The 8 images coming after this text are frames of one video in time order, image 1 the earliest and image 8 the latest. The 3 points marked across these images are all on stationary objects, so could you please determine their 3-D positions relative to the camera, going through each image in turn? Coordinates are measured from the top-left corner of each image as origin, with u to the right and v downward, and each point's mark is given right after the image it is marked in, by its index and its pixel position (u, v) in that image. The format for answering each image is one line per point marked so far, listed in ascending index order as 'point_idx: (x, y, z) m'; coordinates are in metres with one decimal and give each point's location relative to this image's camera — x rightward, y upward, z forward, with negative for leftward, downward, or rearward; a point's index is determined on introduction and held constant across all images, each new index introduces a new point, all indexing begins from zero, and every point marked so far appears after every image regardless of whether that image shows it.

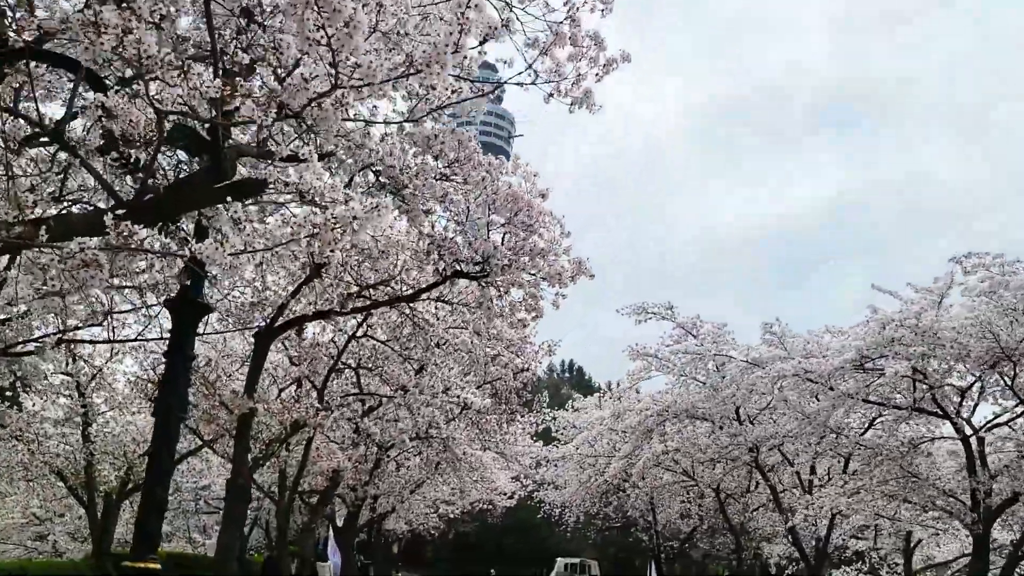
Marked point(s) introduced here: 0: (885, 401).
0: (+5.4, -1.7, +13.7) m
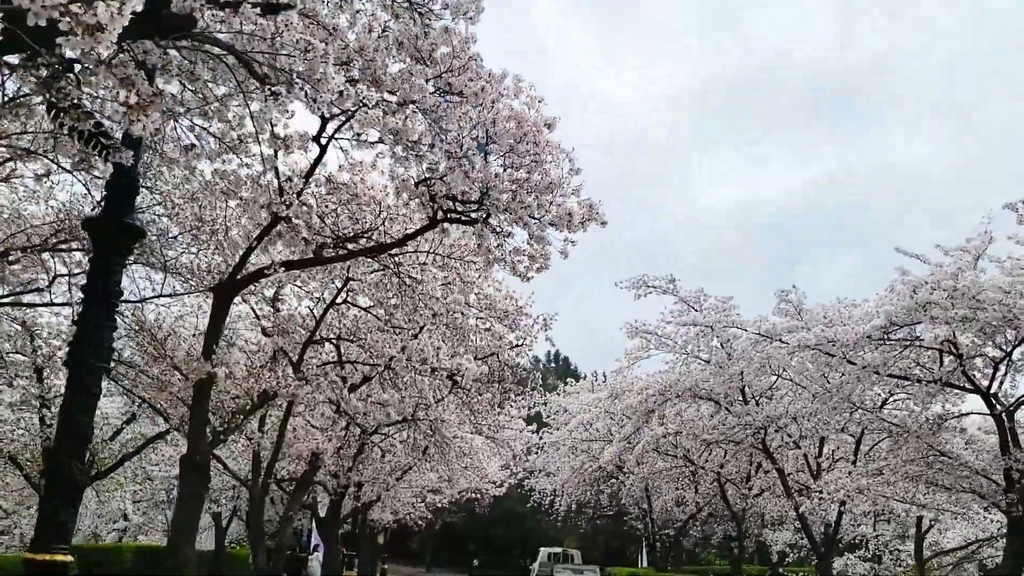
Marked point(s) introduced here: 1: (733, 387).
0: (+5.4, -1.2, +12.7) m
1: (+4.1, -1.8, +17.3) m
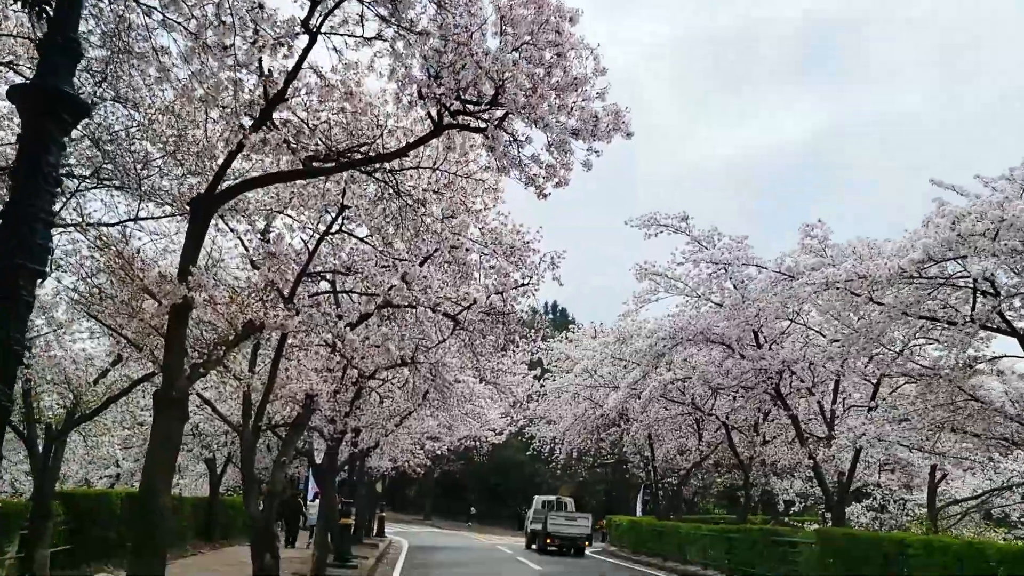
0: (+5.5, -0.3, +11.9) m
1: (+4.2, -0.7, +16.5) m
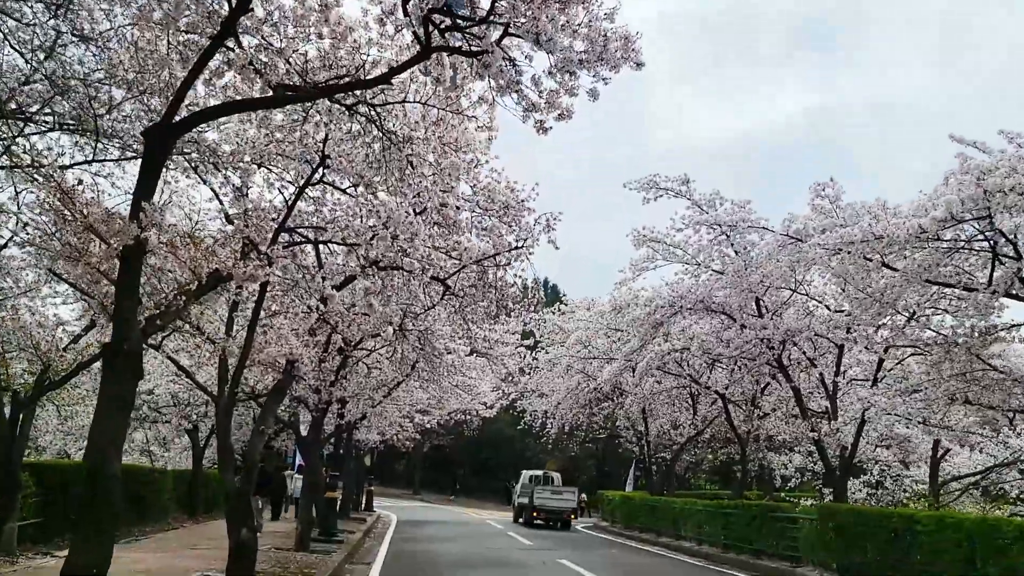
0: (+5.4, +0.1, +11.3) m
1: (+4.0, -0.2, +15.9) m
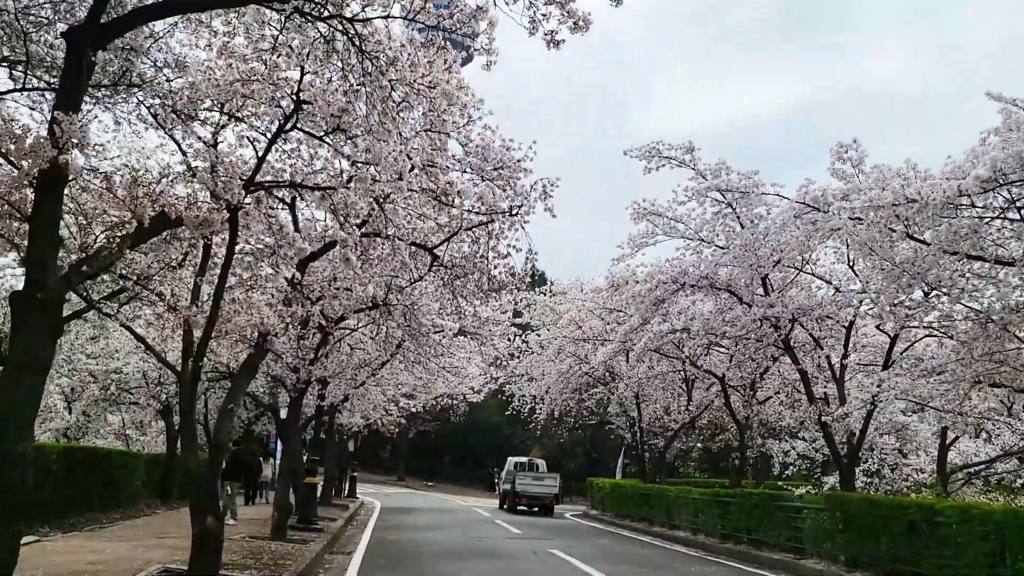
0: (+5.3, +0.4, +10.4) m
1: (+3.9, +0.2, +15.0) m
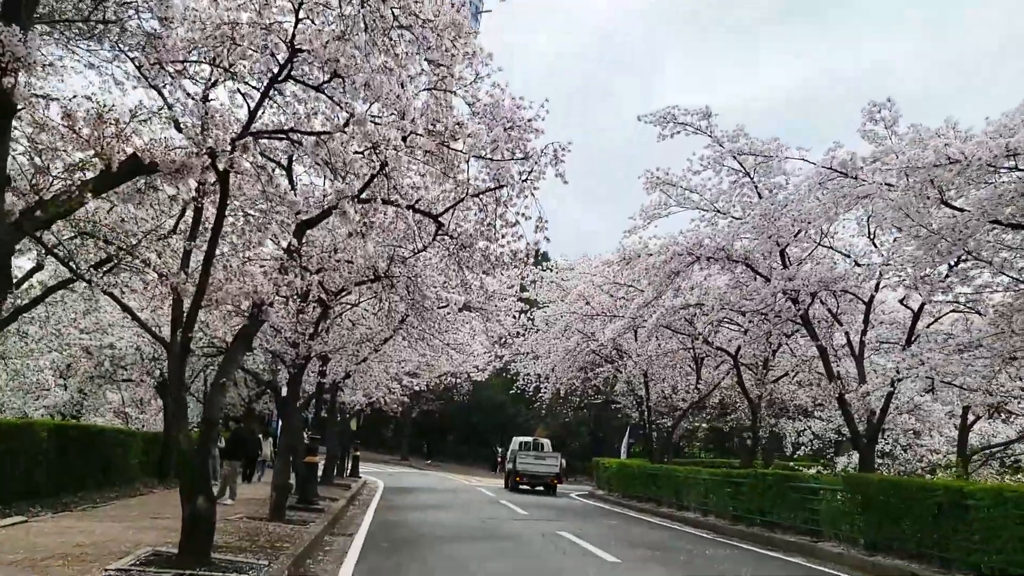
0: (+5.4, +0.7, +9.7) m
1: (+4.0, +0.6, +14.3) m
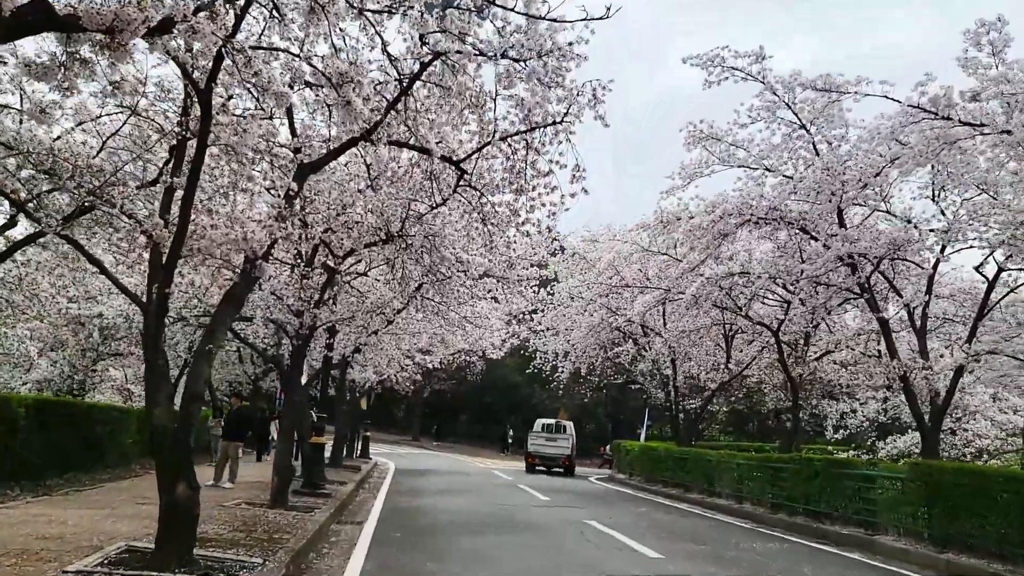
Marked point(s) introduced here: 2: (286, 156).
0: (+5.8, +1.1, +8.2) m
1: (+4.4, +1.1, +12.8) m
2: (-2.3, +1.3, +9.5) m
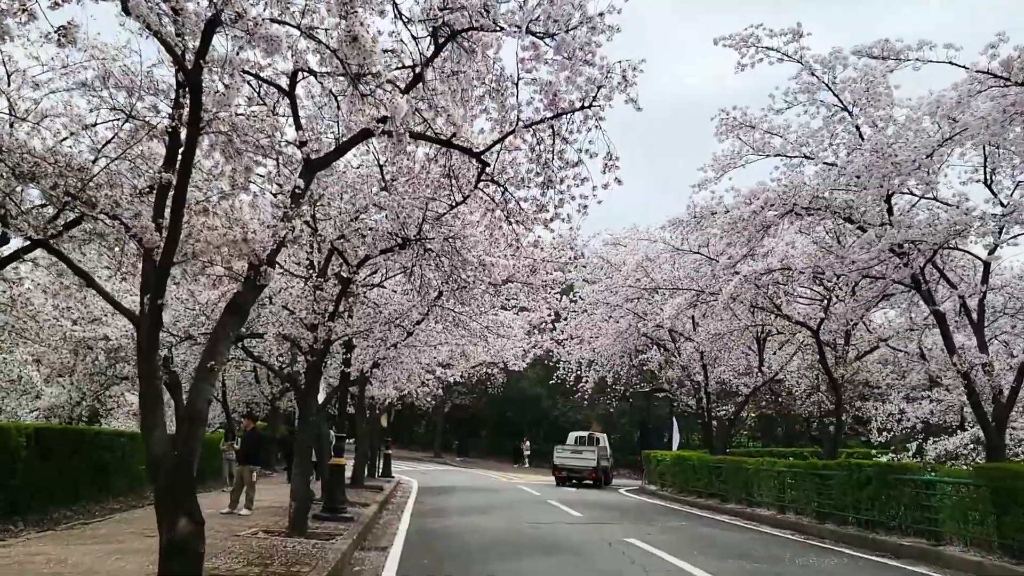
0: (+6.0, +1.3, +7.2) m
1: (+4.7, +1.2, +11.9) m
2: (-2.1, +1.2, +8.7) m
